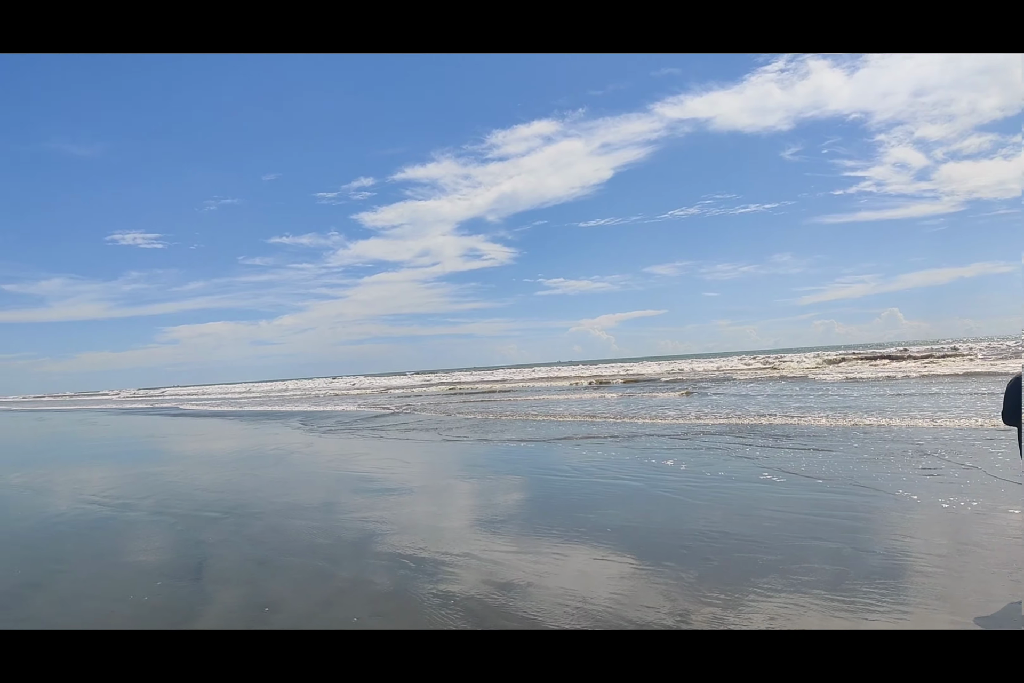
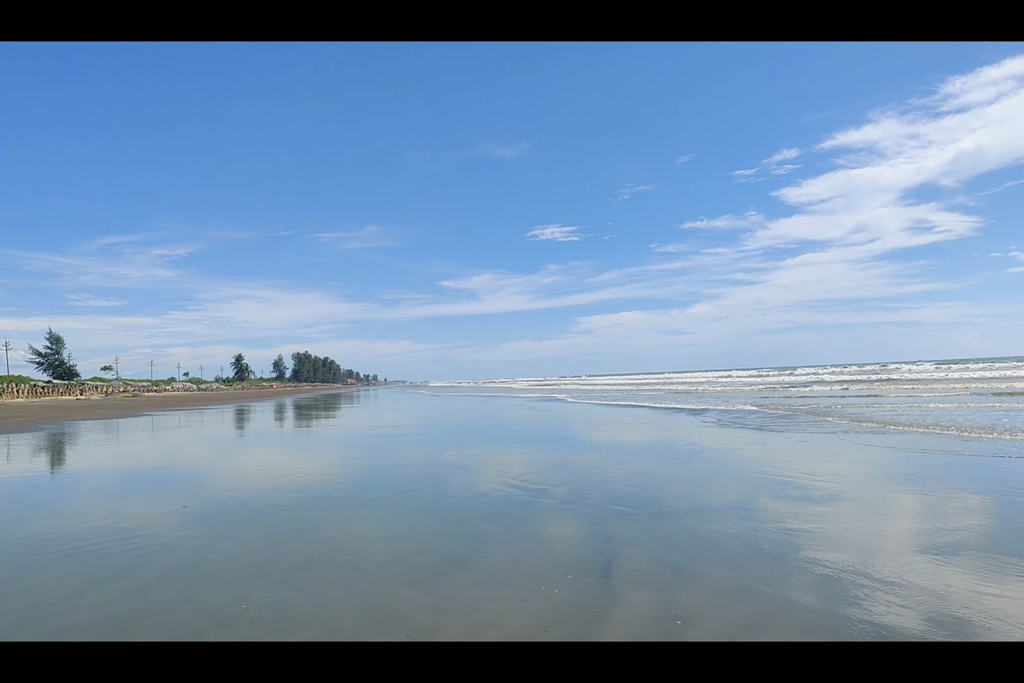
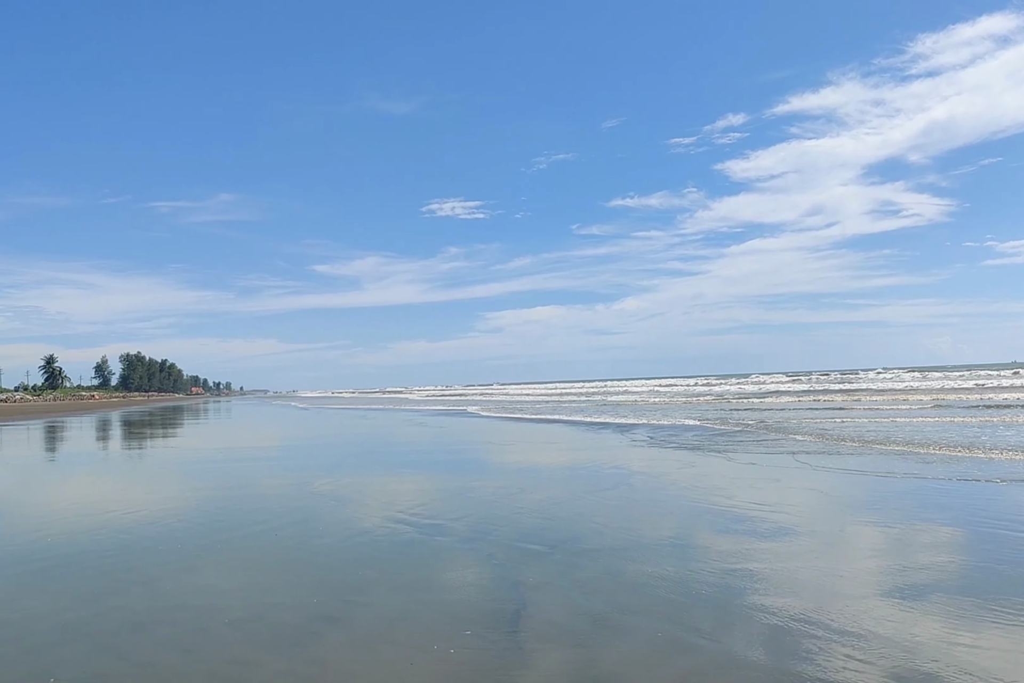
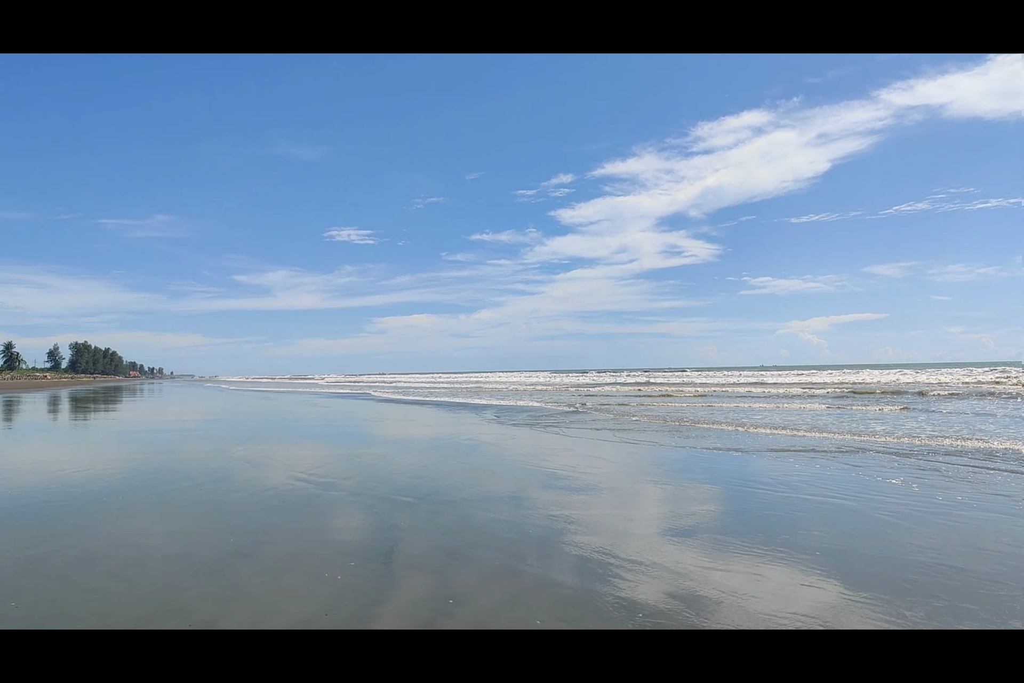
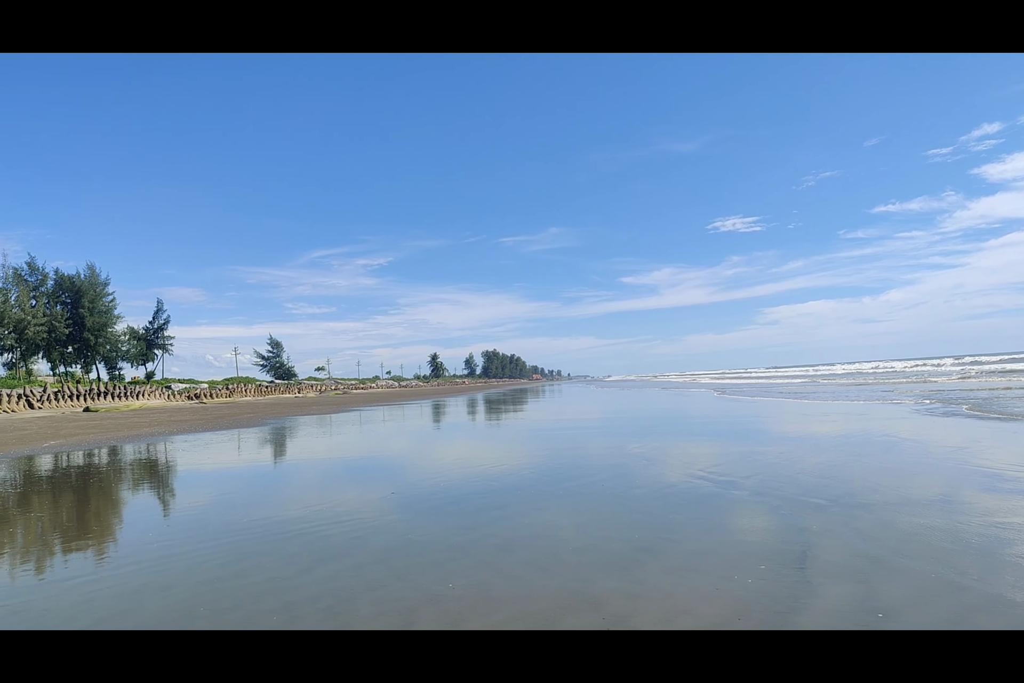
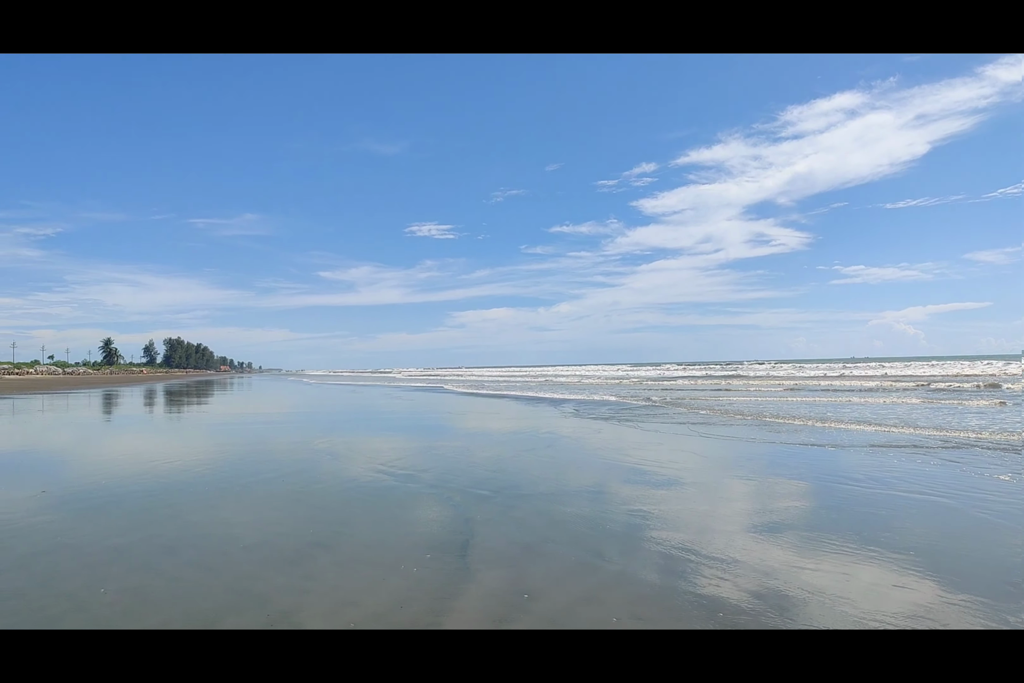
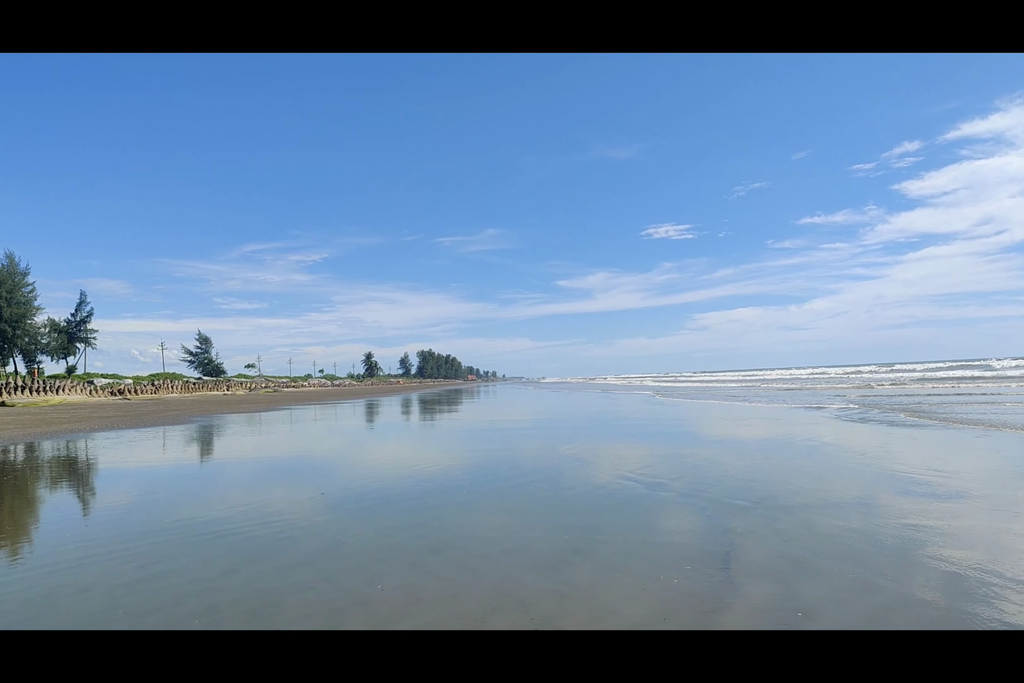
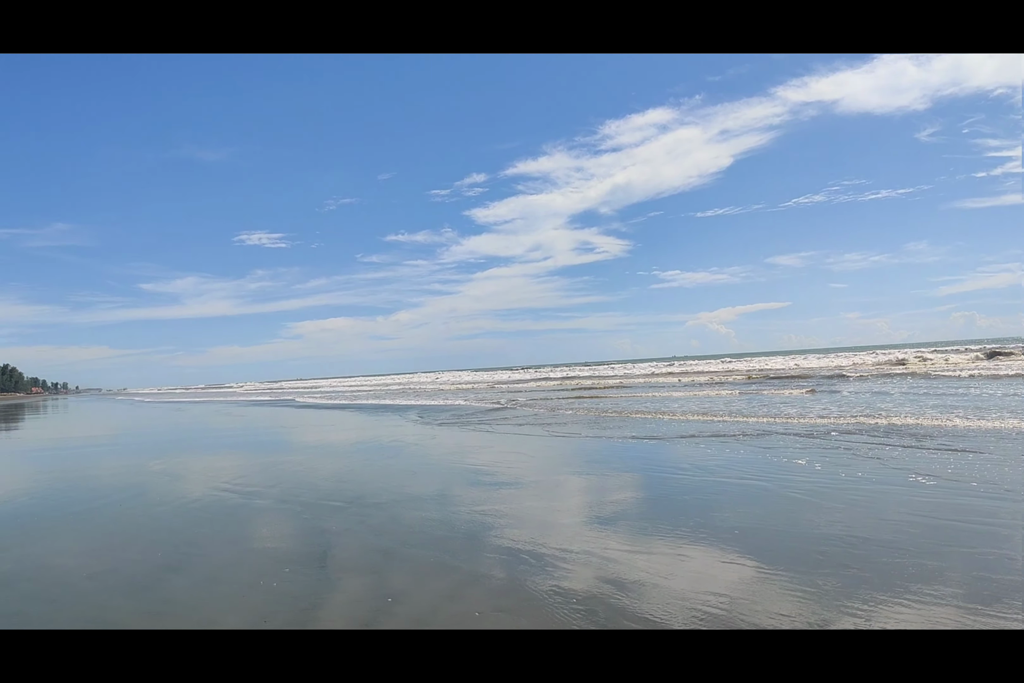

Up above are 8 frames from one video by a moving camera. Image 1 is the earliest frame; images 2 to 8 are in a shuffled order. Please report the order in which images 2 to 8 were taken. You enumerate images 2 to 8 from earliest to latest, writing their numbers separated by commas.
8, 4, 6, 3, 2, 7, 5
